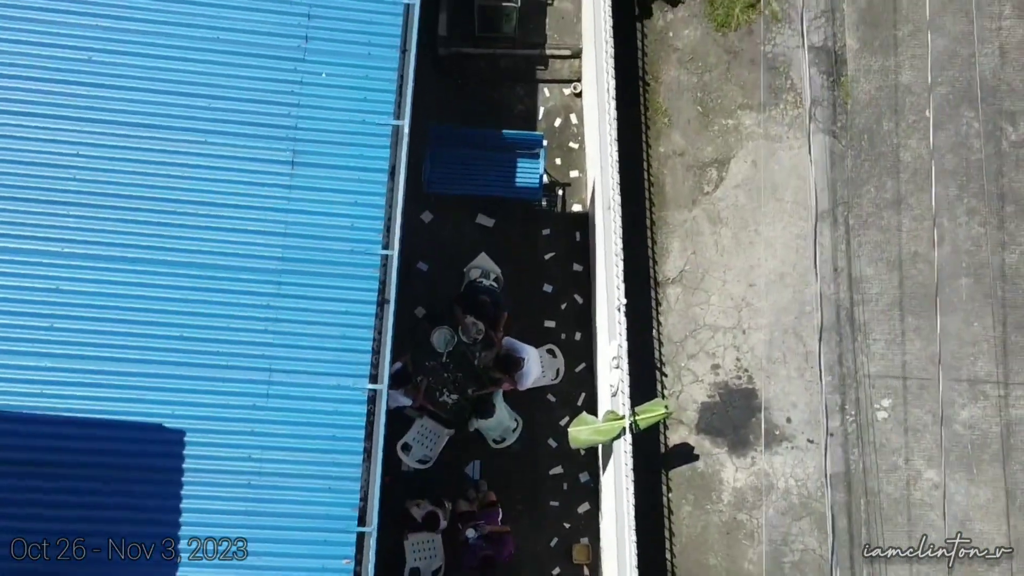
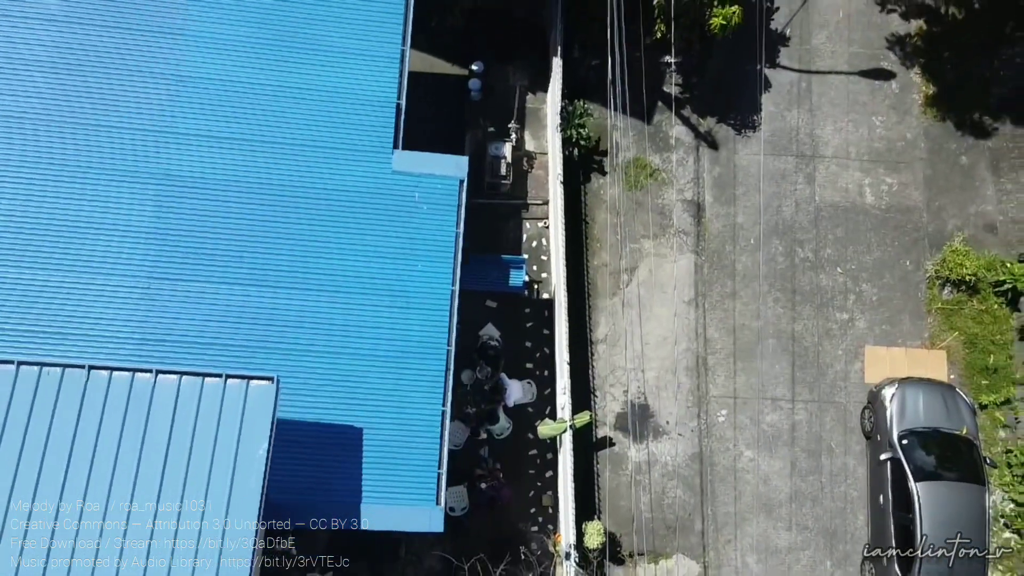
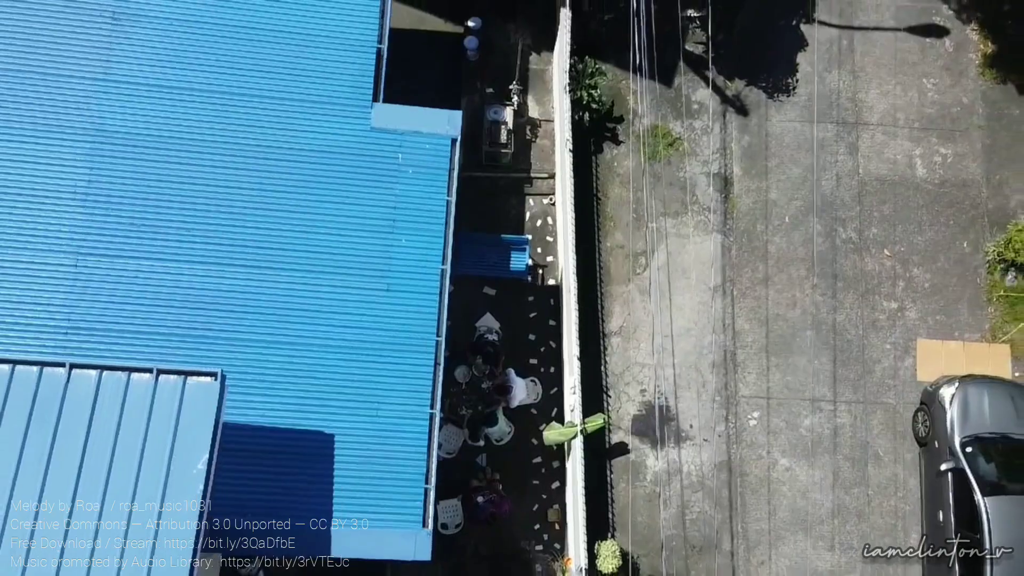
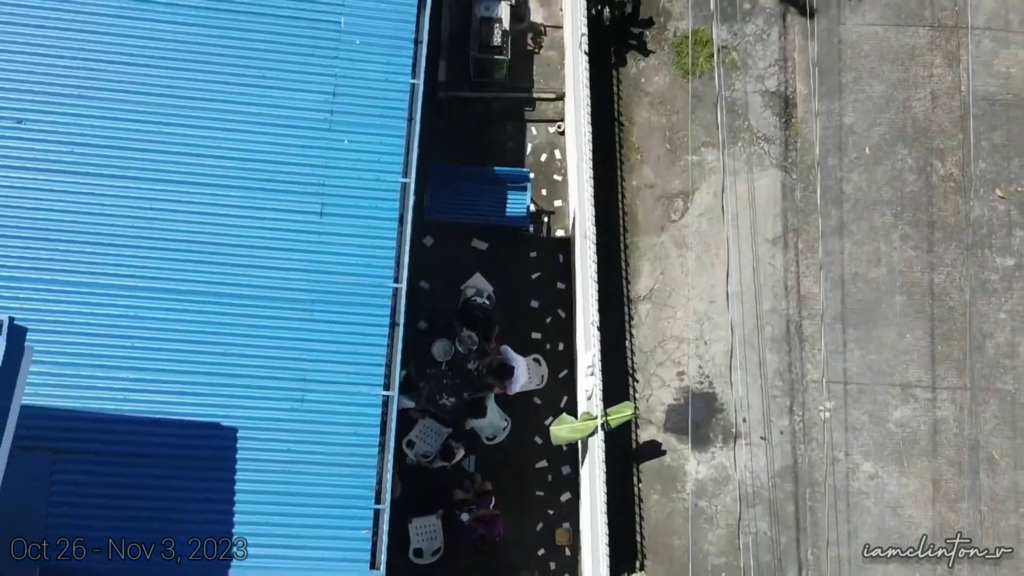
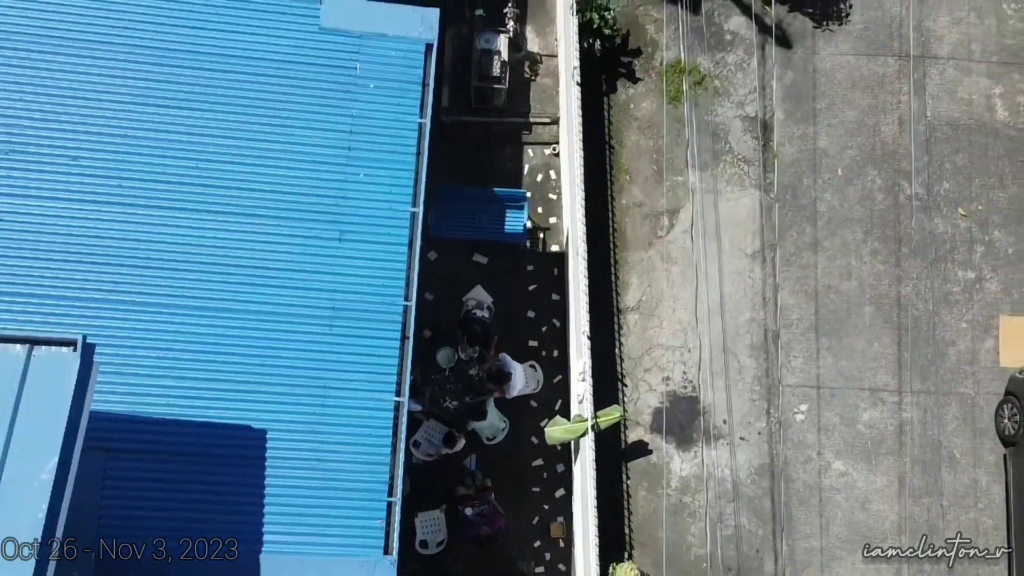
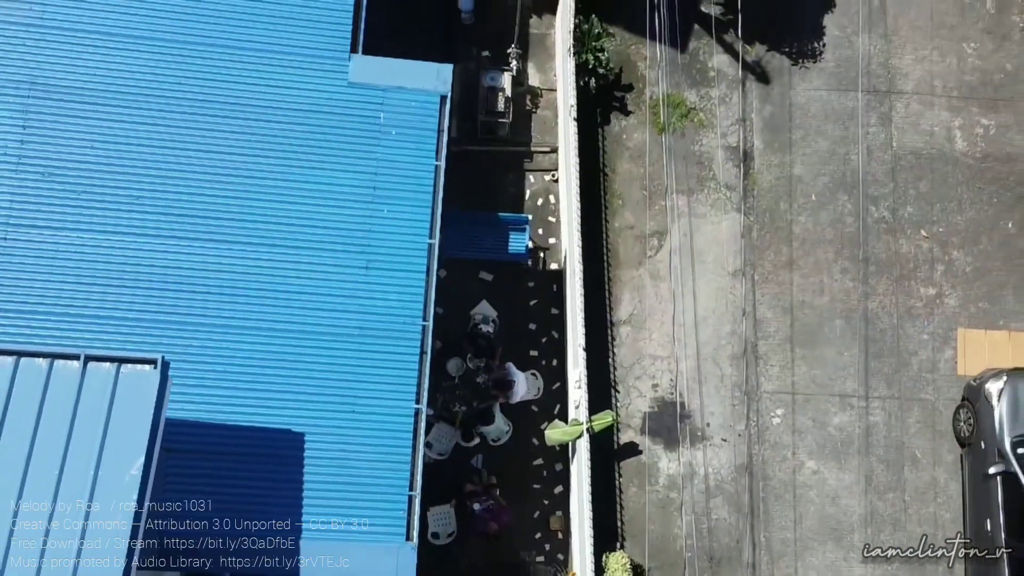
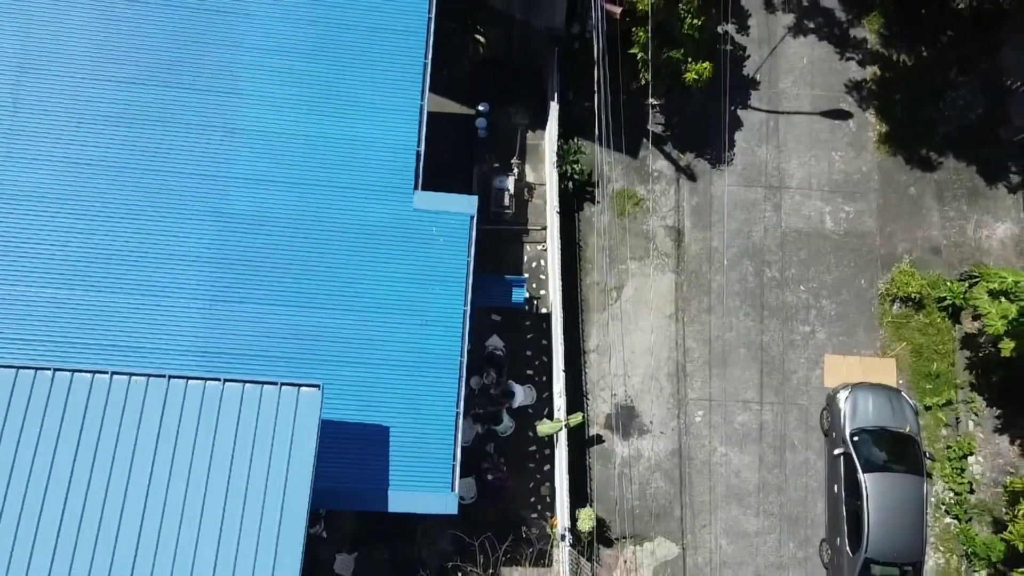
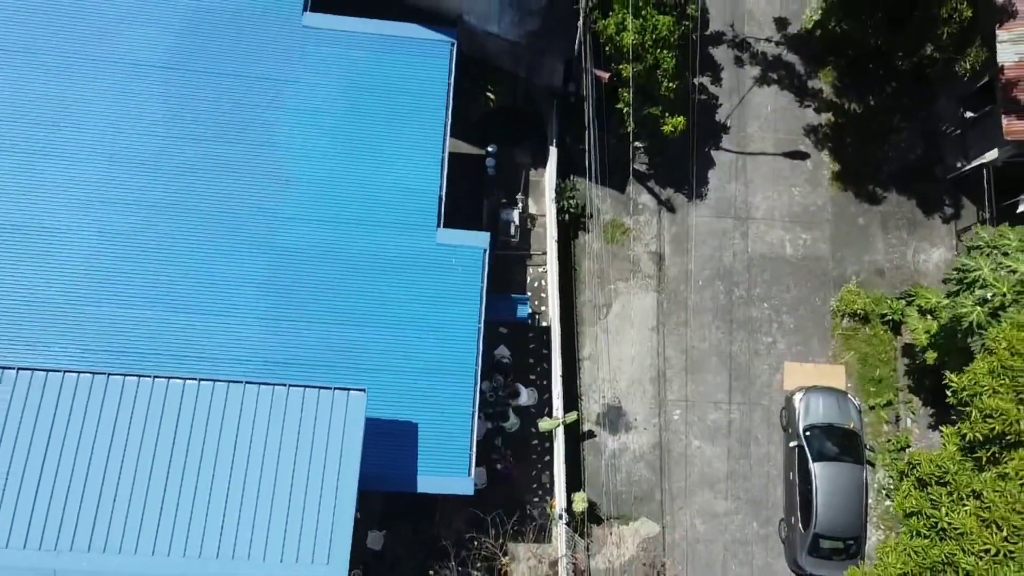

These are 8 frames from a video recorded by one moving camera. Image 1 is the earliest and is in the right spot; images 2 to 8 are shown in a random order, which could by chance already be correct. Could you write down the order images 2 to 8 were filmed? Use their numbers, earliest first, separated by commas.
4, 5, 6, 3, 2, 7, 8
